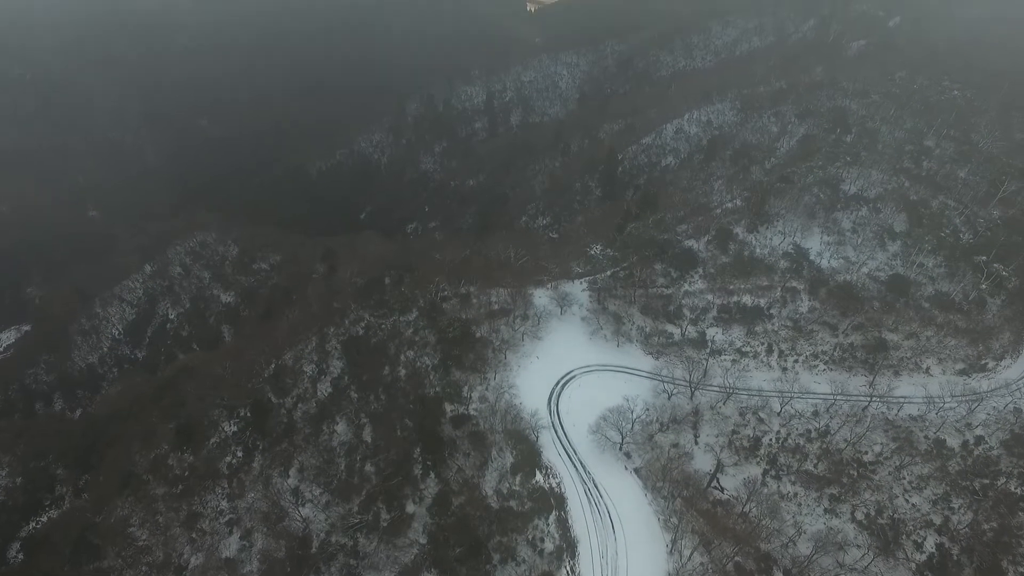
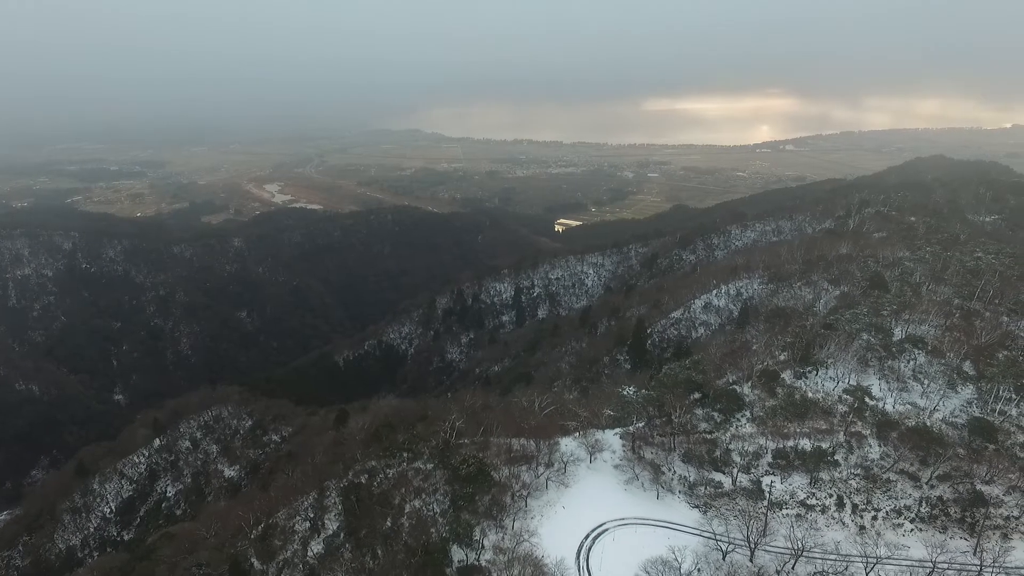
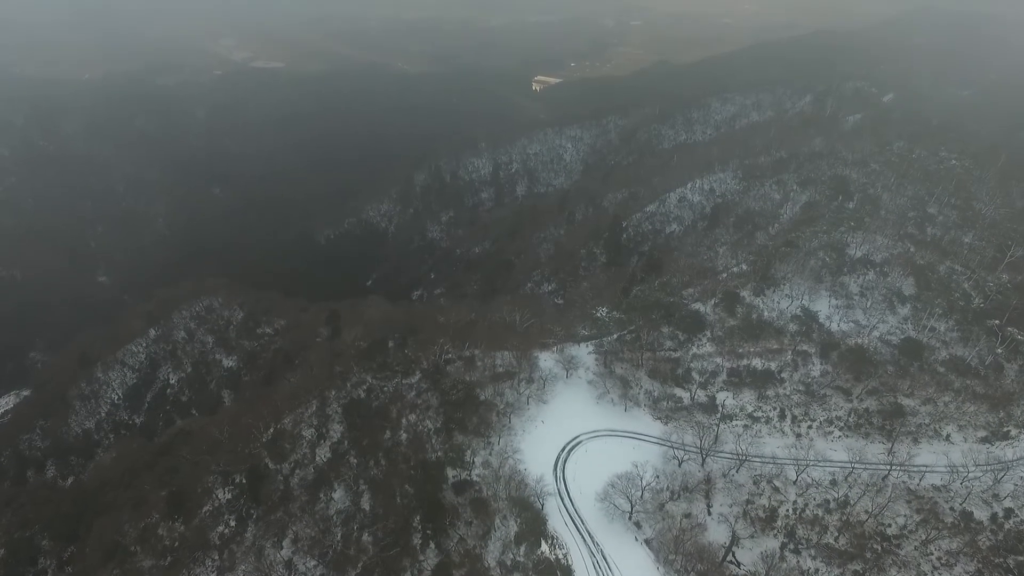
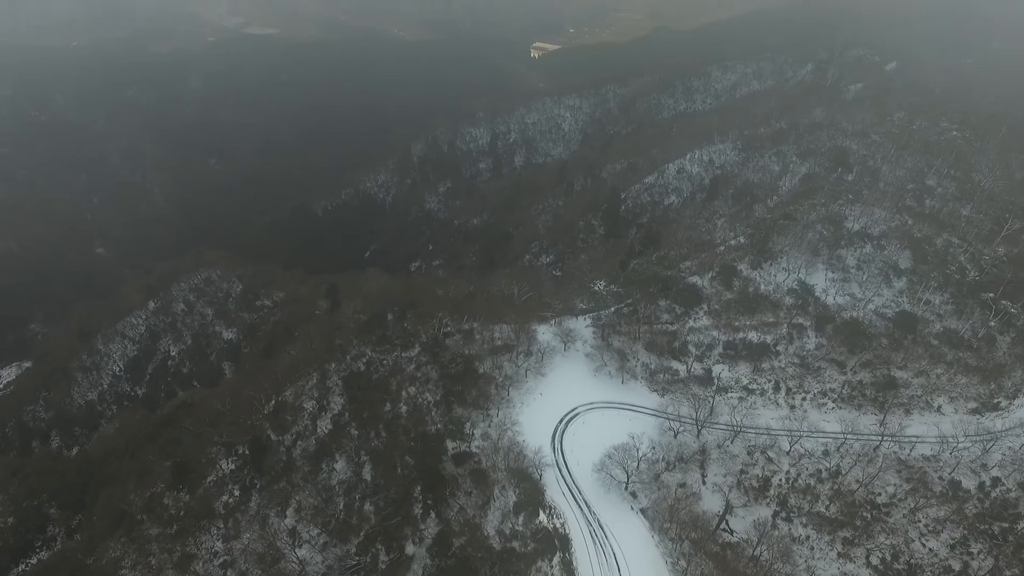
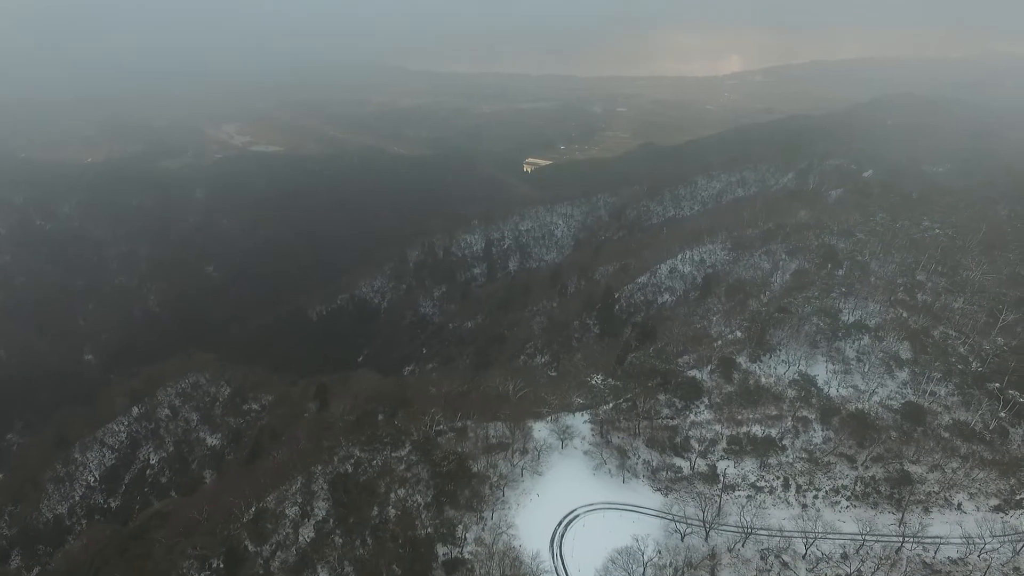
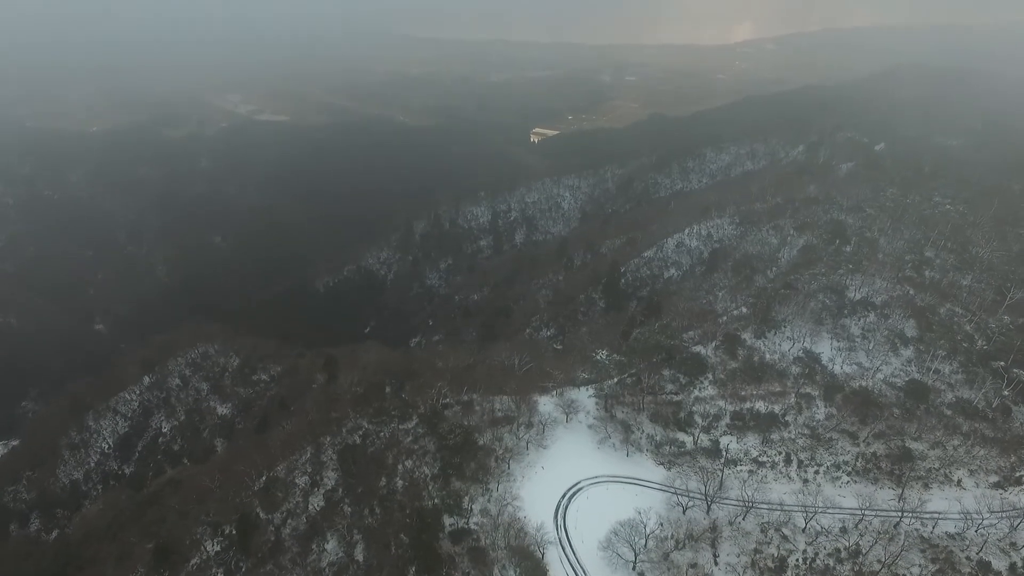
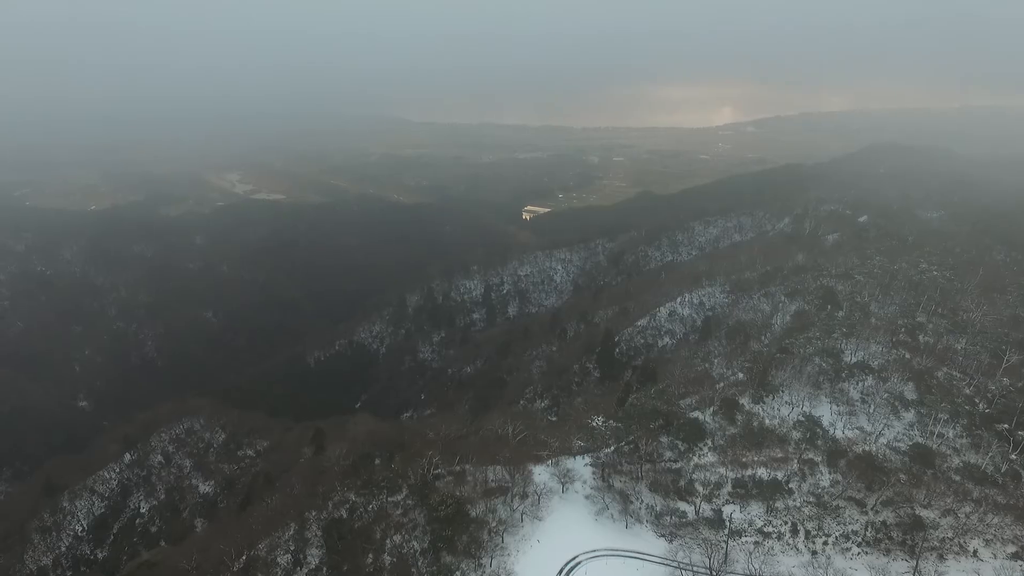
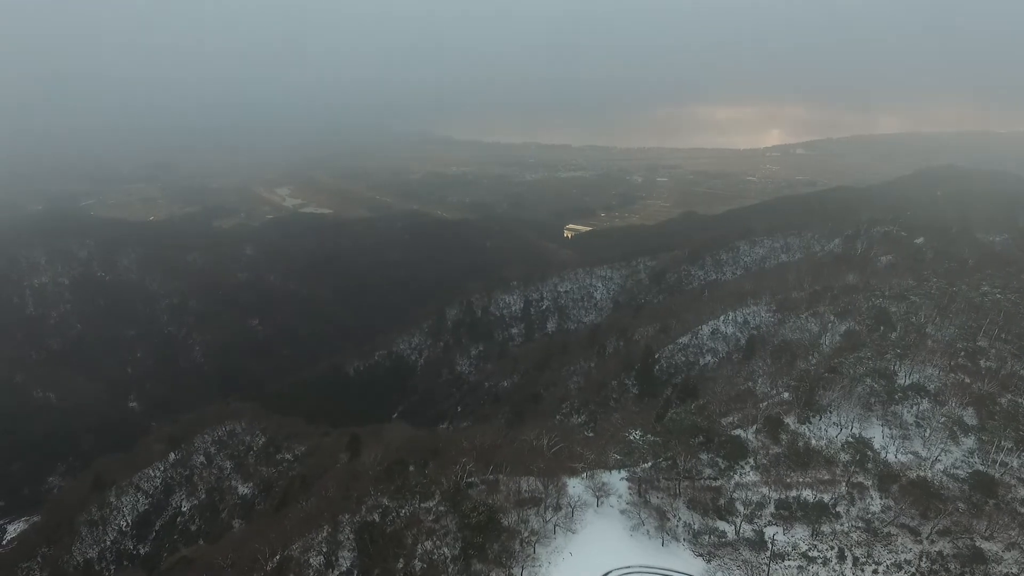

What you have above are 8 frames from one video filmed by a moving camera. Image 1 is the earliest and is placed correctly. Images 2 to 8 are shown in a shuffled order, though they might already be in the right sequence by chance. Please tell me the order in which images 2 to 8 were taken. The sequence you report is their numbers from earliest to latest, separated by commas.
4, 3, 6, 5, 7, 8, 2
